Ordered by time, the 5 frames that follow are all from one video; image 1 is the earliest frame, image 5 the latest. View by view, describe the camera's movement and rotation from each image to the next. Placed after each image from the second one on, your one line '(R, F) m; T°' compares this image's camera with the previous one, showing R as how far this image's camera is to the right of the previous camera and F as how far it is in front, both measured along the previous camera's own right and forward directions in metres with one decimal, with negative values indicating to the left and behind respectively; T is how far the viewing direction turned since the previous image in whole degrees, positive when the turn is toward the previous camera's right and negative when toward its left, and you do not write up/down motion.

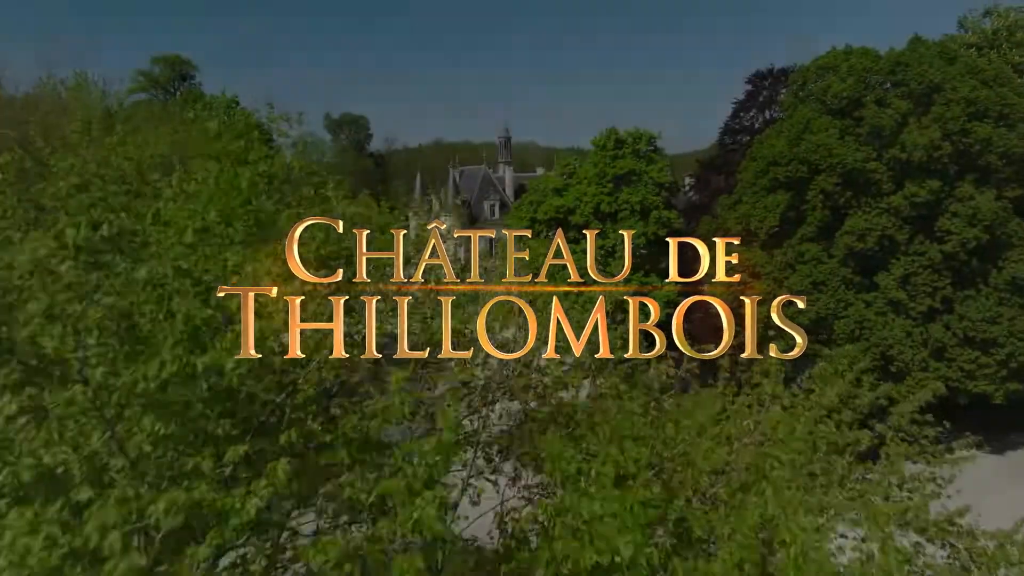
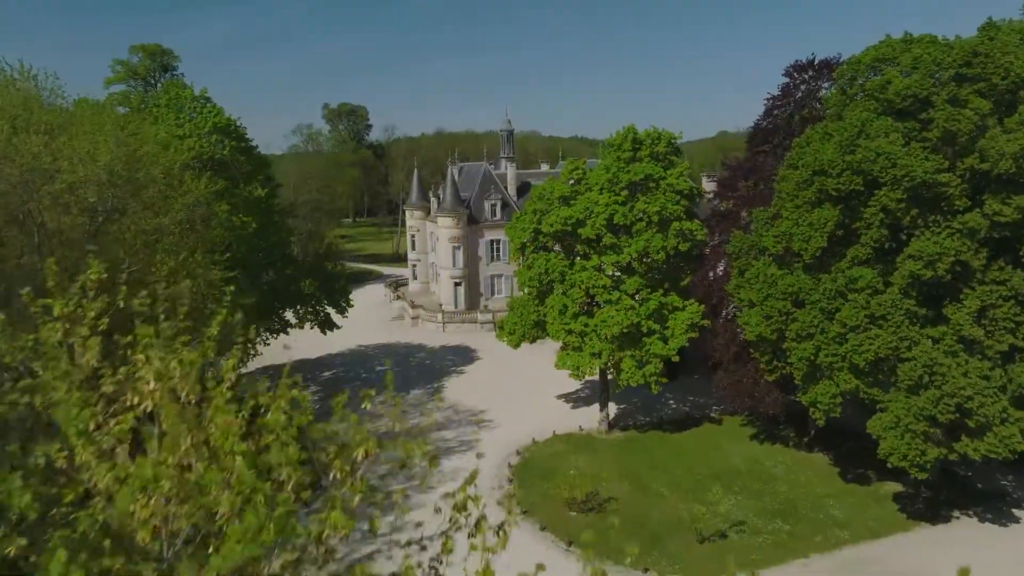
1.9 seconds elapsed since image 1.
(+0.1, +3.0) m; 0°
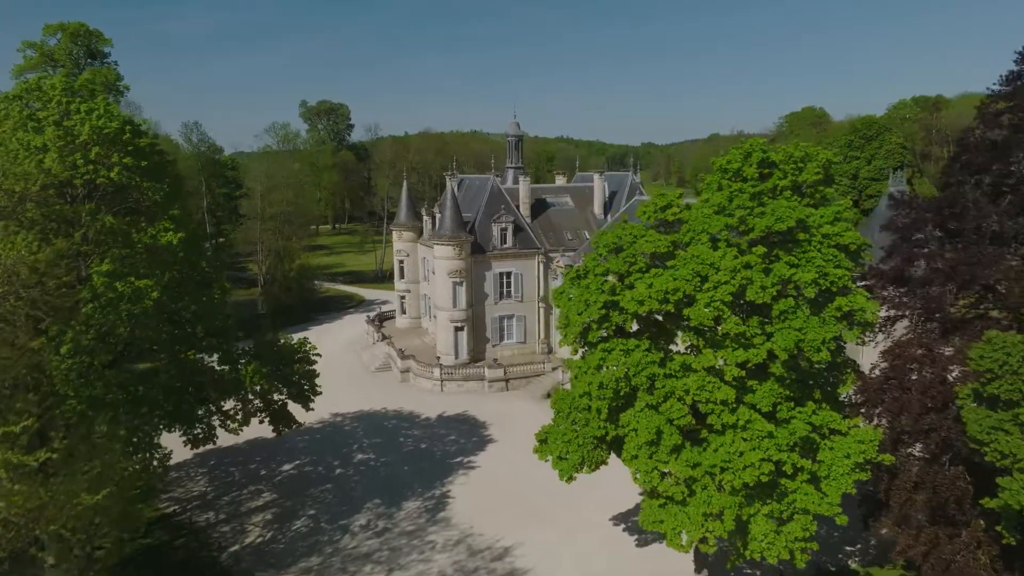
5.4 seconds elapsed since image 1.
(-1.6, +8.9) m; +1°
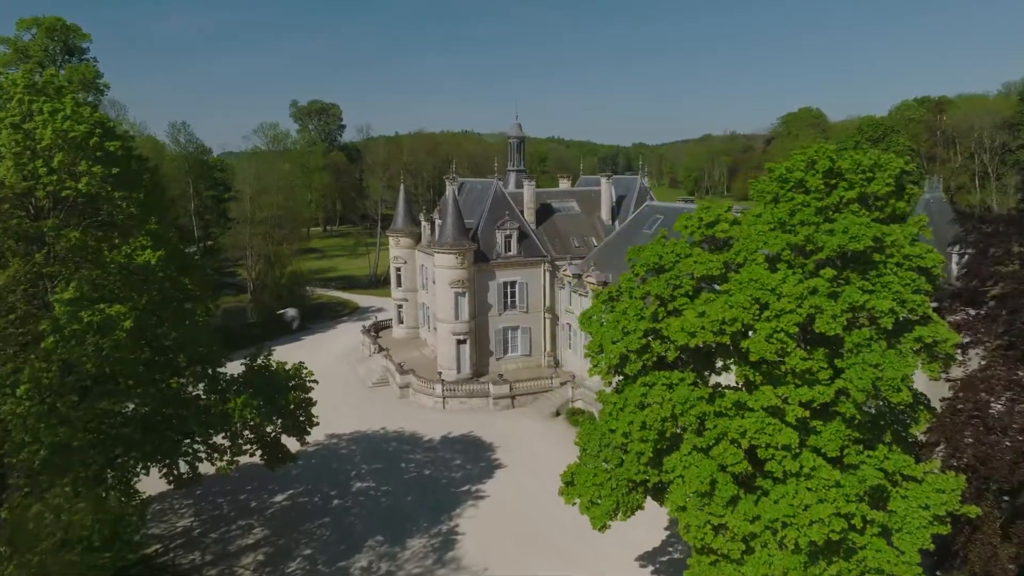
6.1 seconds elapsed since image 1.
(-0.7, +1.9) m; +1°
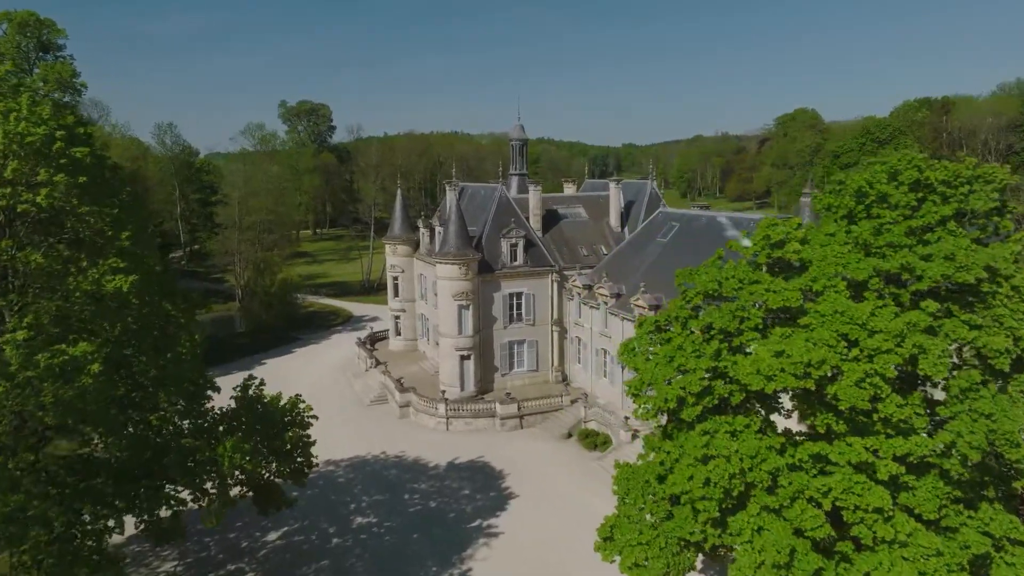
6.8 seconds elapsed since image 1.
(-0.7, +2.0) m; +1°
